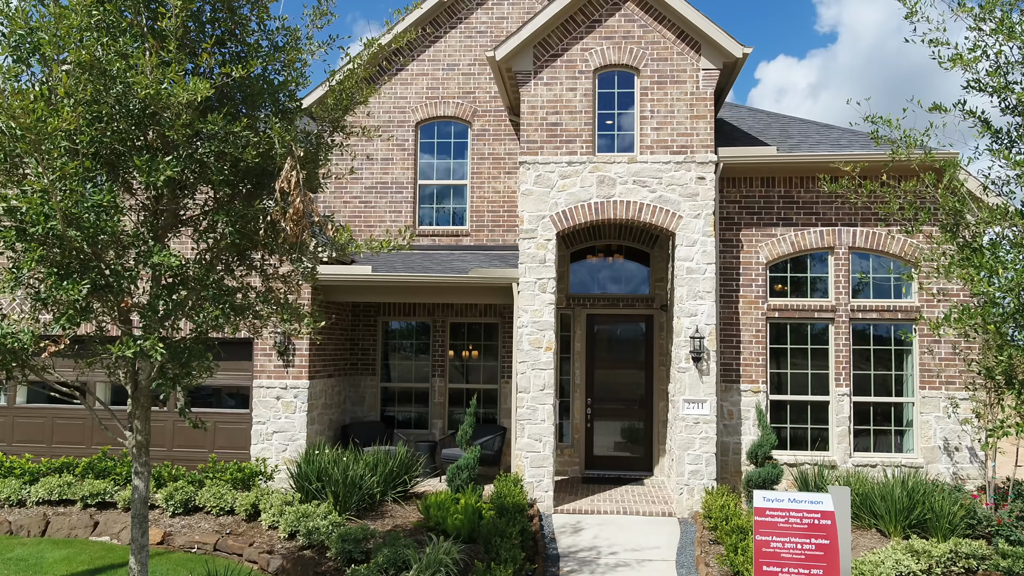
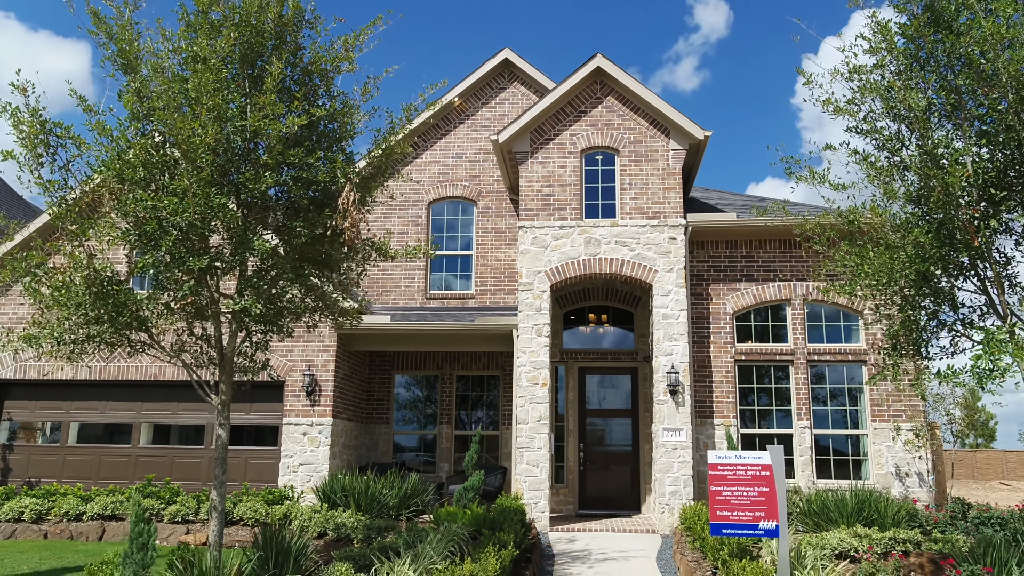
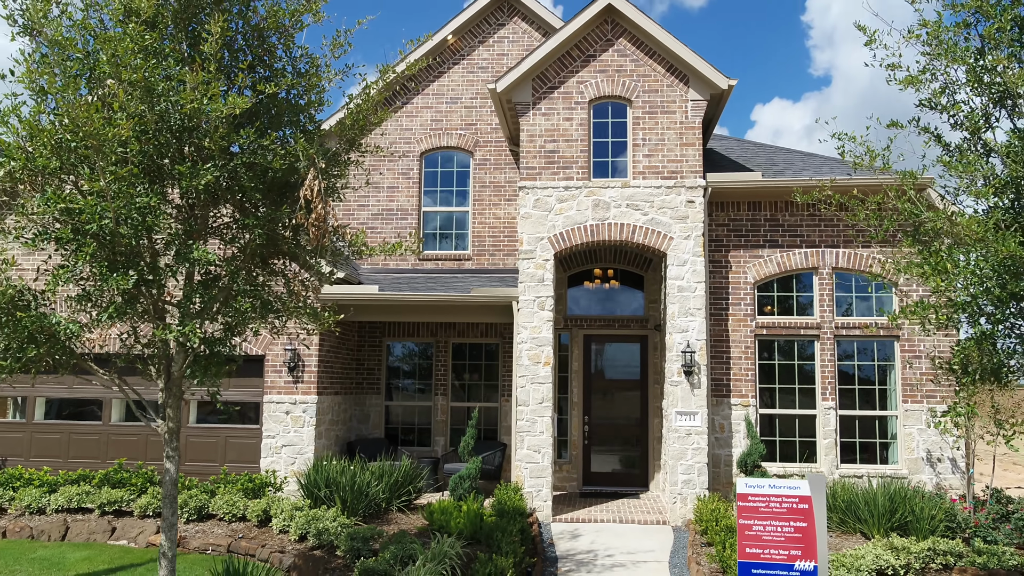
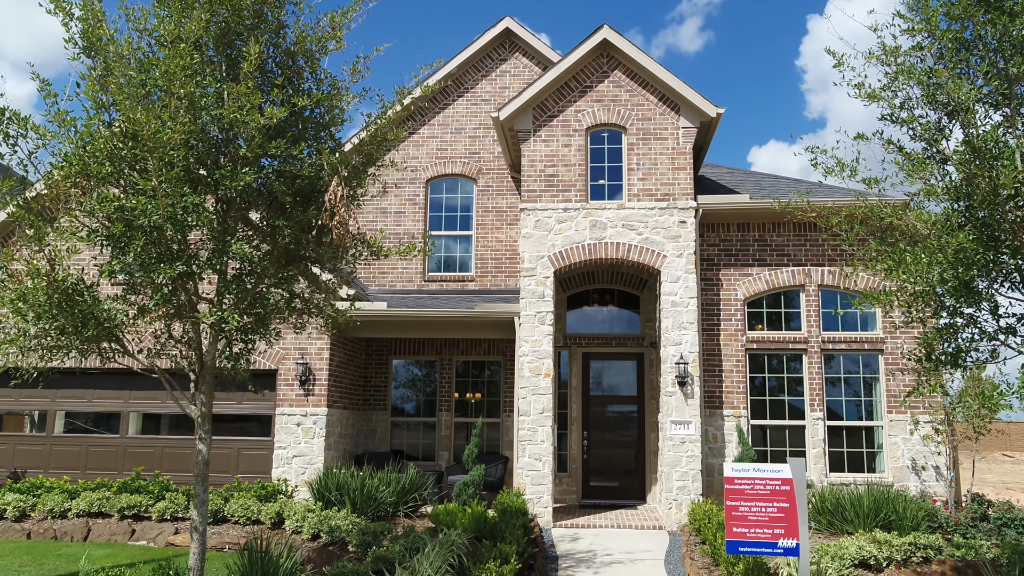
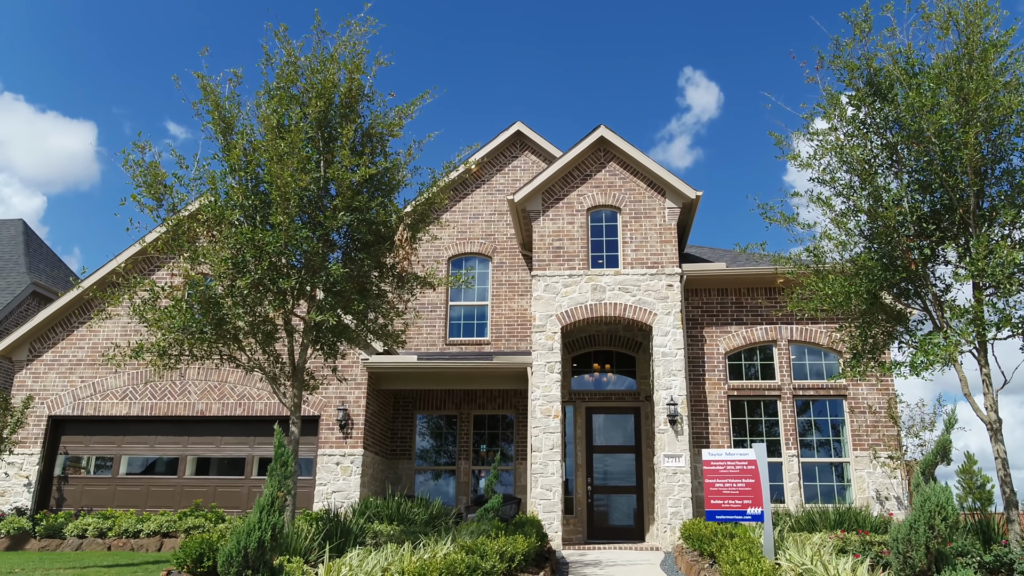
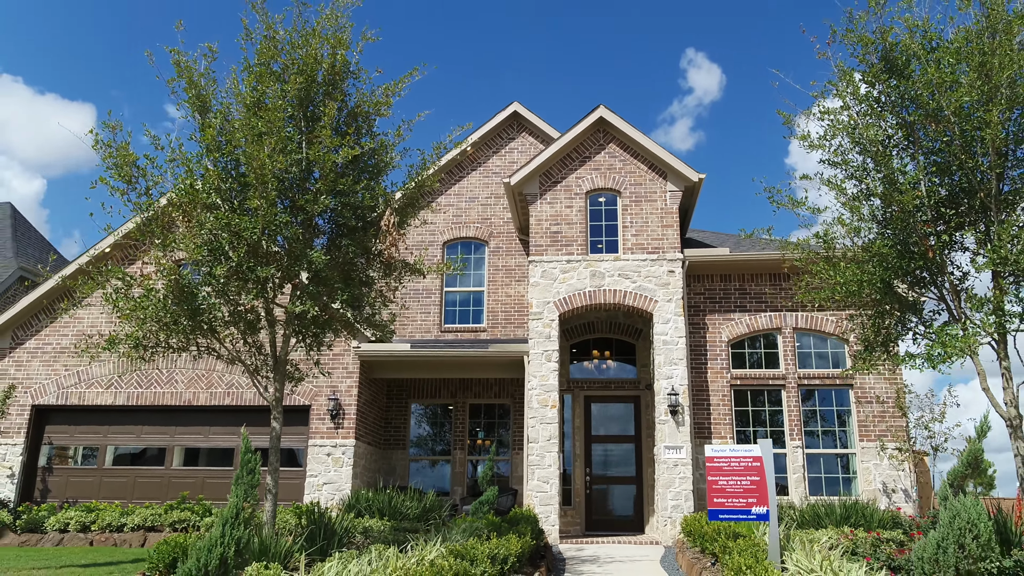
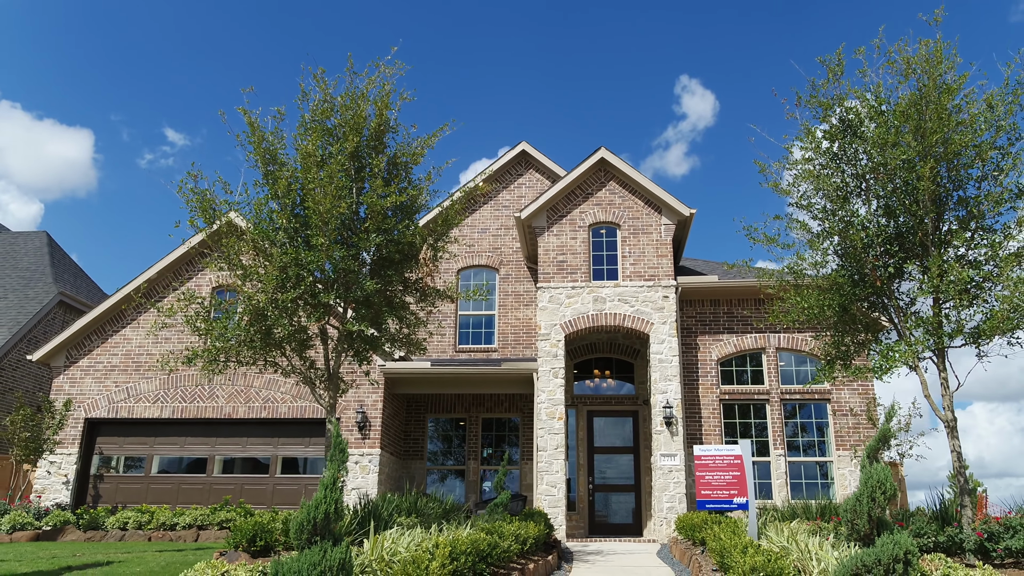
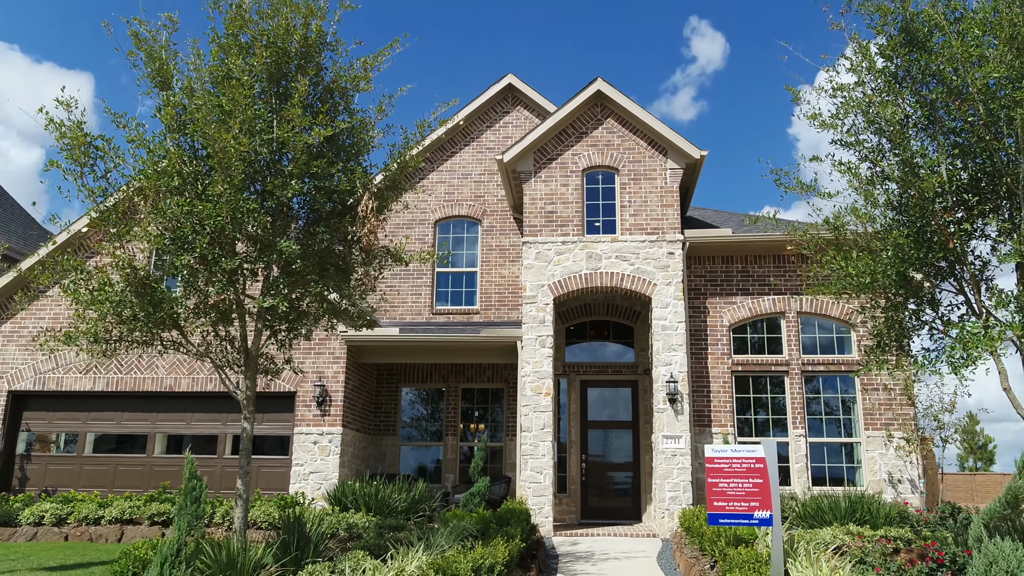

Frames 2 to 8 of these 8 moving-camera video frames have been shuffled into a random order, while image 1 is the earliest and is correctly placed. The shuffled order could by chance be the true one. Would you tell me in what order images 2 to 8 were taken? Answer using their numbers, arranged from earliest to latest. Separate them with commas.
3, 4, 2, 8, 6, 5, 7
